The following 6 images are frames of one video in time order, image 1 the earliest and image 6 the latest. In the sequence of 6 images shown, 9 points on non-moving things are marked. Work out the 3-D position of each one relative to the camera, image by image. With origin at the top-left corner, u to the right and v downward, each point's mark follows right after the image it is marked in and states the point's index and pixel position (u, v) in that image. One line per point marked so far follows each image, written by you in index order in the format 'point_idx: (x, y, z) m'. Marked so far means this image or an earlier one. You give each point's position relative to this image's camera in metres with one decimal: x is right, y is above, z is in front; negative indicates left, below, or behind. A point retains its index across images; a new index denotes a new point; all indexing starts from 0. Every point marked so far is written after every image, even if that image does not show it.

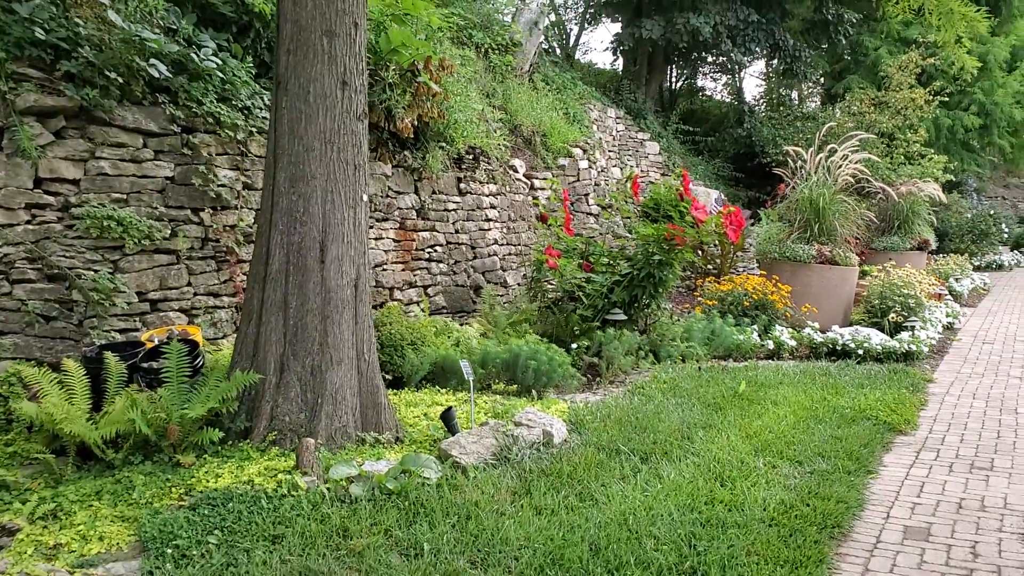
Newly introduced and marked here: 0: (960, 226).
0: (+6.5, +0.9, +14.1) m
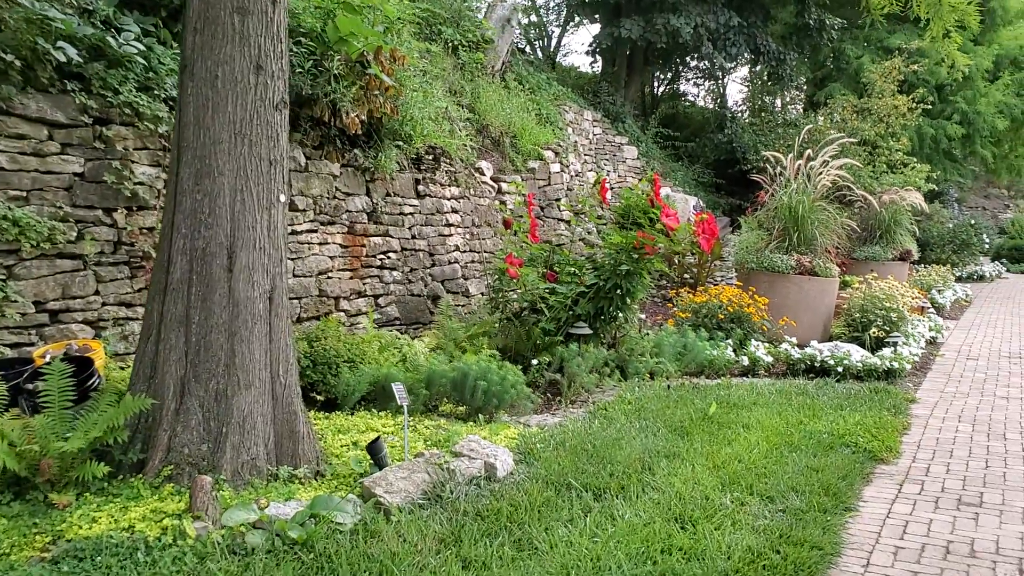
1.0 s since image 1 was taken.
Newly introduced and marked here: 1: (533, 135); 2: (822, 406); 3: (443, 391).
0: (+6.1, +0.8, +13.8) m
1: (+0.2, +1.3, +8.3) m
2: (+1.6, -0.6, +4.8) m
3: (-0.3, -0.4, +4.0) m
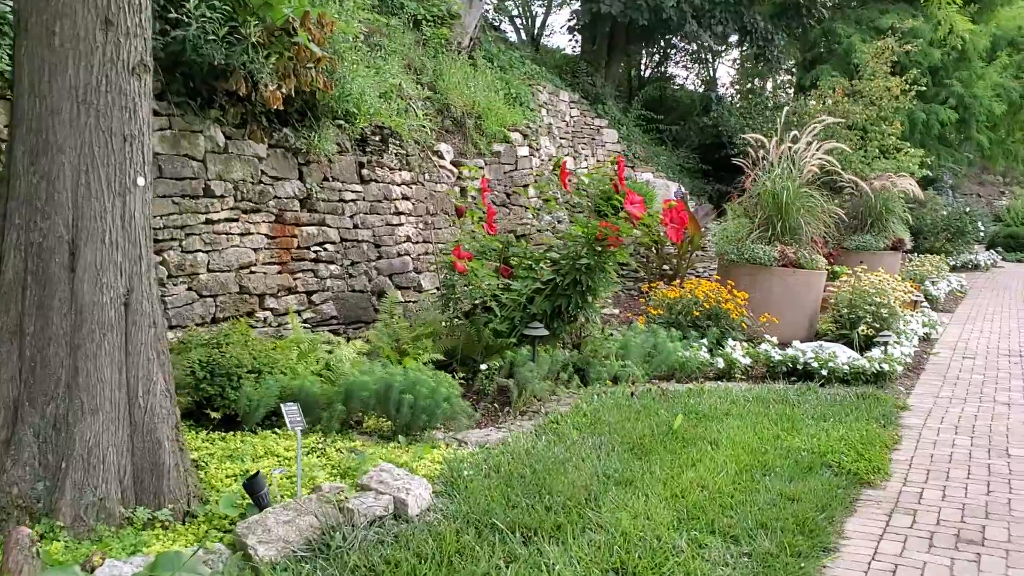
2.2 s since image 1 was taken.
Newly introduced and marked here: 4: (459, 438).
0: (+5.8, +0.9, +13.3) m
1: (-0.1, +1.4, +7.7) m
2: (+1.3, -0.6, +4.3) m
3: (-0.5, -0.4, +3.5) m
4: (-0.2, -0.6, +3.6) m
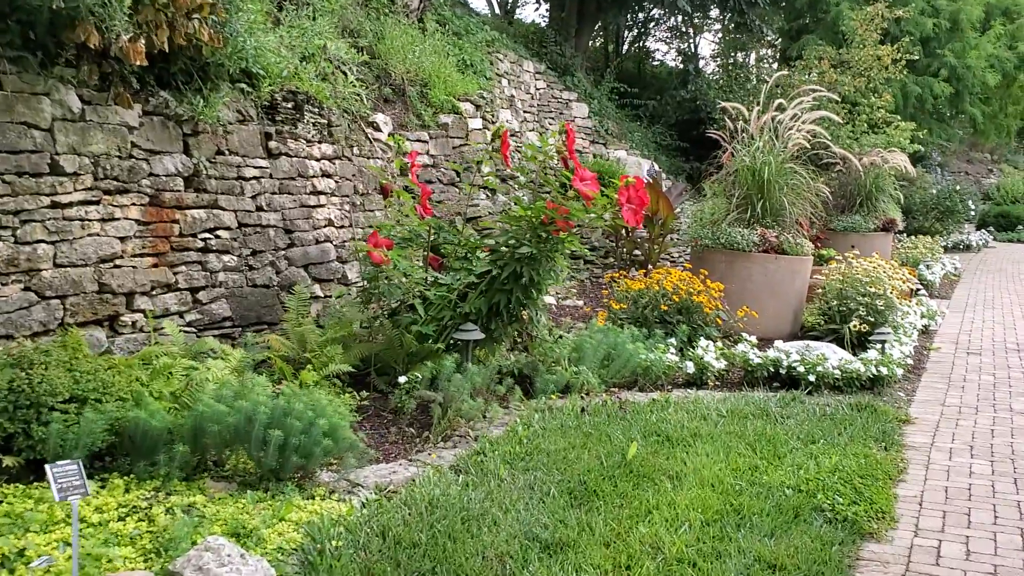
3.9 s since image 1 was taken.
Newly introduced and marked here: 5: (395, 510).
0: (+5.4, +1.1, +12.5) m
1: (-0.5, +1.5, +6.9) m
2: (+1.0, -0.6, +3.6) m
3: (-0.8, -0.4, +2.7) m
4: (-0.5, -0.6, +2.8) m
5: (-0.3, -0.6, +2.6) m
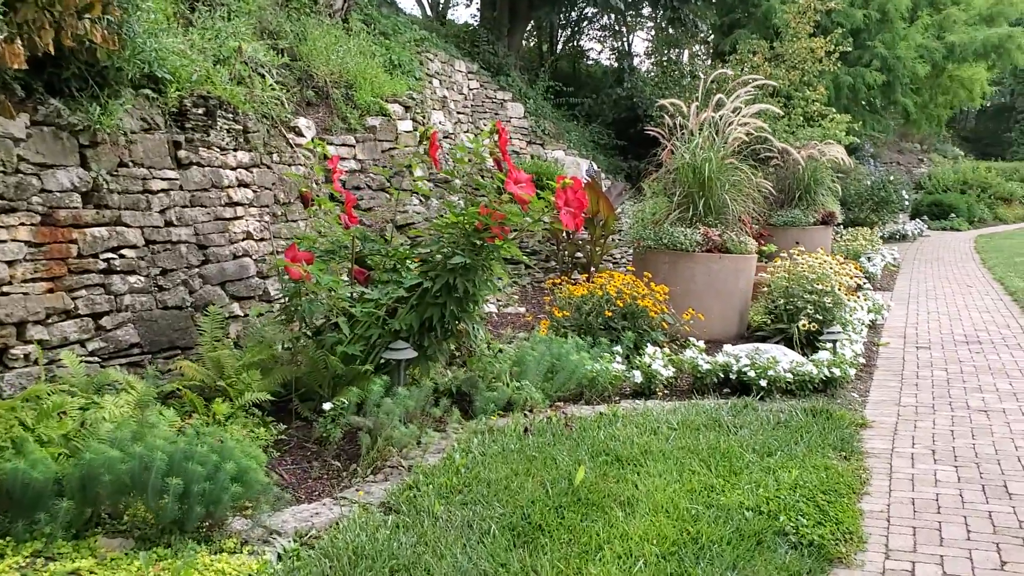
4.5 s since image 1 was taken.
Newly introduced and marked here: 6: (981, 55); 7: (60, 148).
0: (+4.6, +1.2, +12.5) m
1: (-0.9, +1.4, +6.6) m
2: (+0.8, -0.6, +3.3) m
3: (-1.0, -0.5, +2.4) m
4: (-0.6, -0.6, +2.5) m
5: (-0.5, -0.7, +2.3) m
6: (+7.0, +3.5, +14.5) m
7: (-1.7, +0.5, +3.6) m
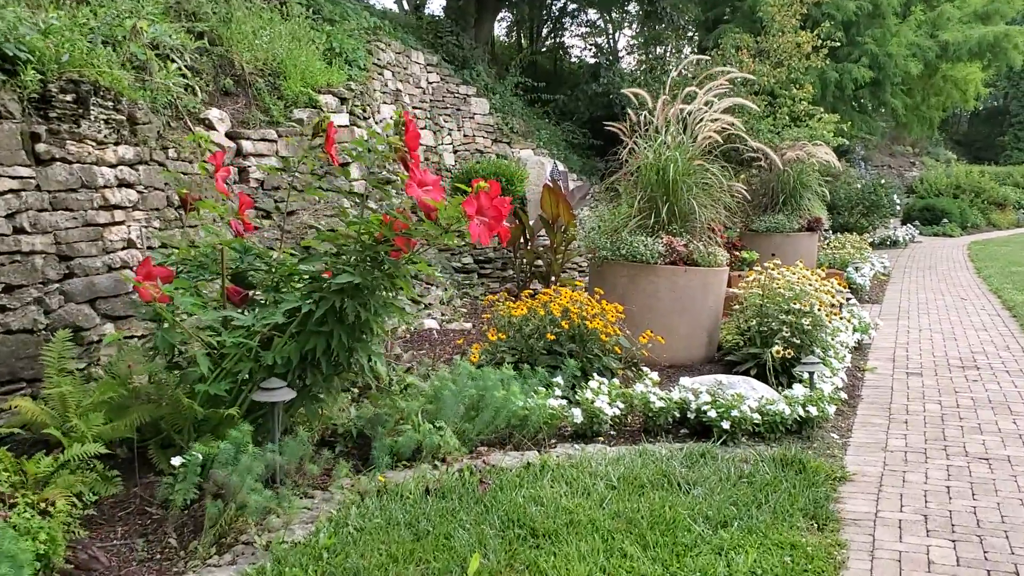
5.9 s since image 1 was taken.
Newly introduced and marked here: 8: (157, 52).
0: (+4.2, +1.1, +11.9) m
1: (-1.2, +1.3, +5.9) m
2: (+0.5, -0.7, +2.7) m
3: (-1.3, -0.6, +1.7) m
4: (-0.9, -0.7, +1.8) m
5: (-0.8, -0.7, +1.6) m
6: (+6.7, +3.4, +13.9) m
7: (-2.0, +0.5, +2.9) m
8: (-1.7, +1.1, +4.7) m
